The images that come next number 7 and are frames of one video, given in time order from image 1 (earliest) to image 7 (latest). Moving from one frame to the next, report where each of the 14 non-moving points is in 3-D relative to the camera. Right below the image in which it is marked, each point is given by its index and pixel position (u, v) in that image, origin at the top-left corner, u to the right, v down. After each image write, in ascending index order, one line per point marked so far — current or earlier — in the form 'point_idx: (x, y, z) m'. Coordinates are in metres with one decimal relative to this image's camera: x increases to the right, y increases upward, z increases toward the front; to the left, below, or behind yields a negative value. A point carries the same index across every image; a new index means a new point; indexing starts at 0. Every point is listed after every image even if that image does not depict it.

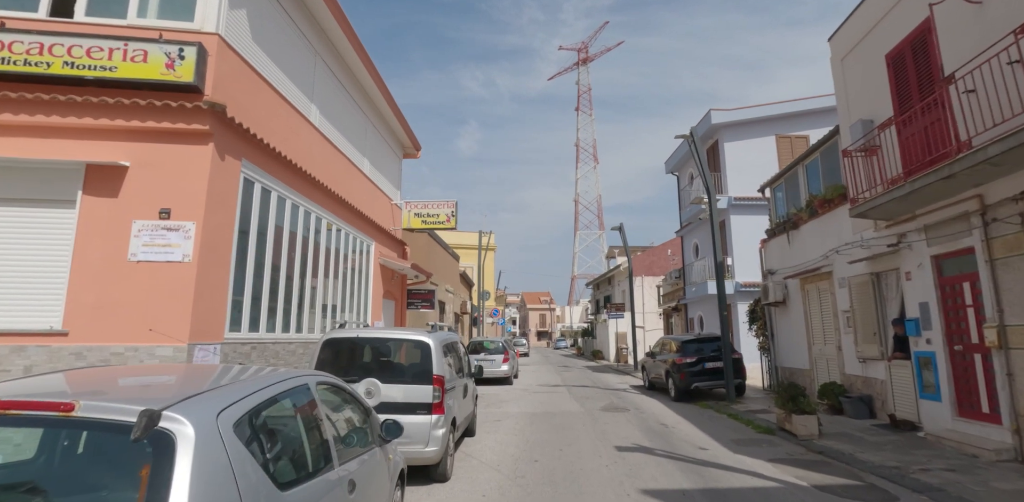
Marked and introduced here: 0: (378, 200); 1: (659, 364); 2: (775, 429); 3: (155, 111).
0: (-3.4, +1.3, +13.2) m
1: (+4.2, -3.3, +15.2) m
2: (+4.6, -3.1, +9.2) m
3: (-4.0, +1.6, +5.9) m
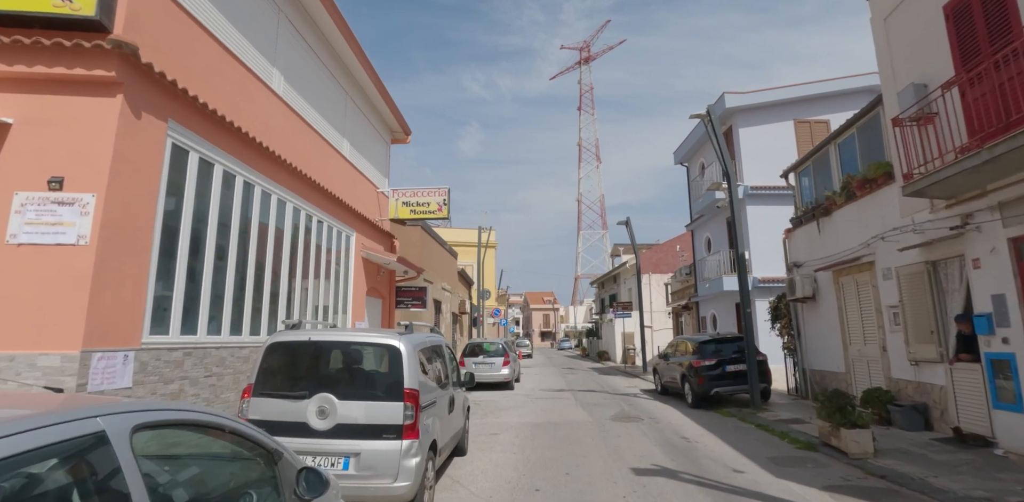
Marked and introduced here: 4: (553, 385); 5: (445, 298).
0: (-3.4, +1.4, +11.9) m
1: (+4.2, -3.1, +13.9) m
2: (+4.6, -2.9, +7.9) m
3: (-4.1, +1.7, +4.6) m
4: (+1.4, -4.5, +17.7) m
5: (-2.5, -1.8, +19.8) m
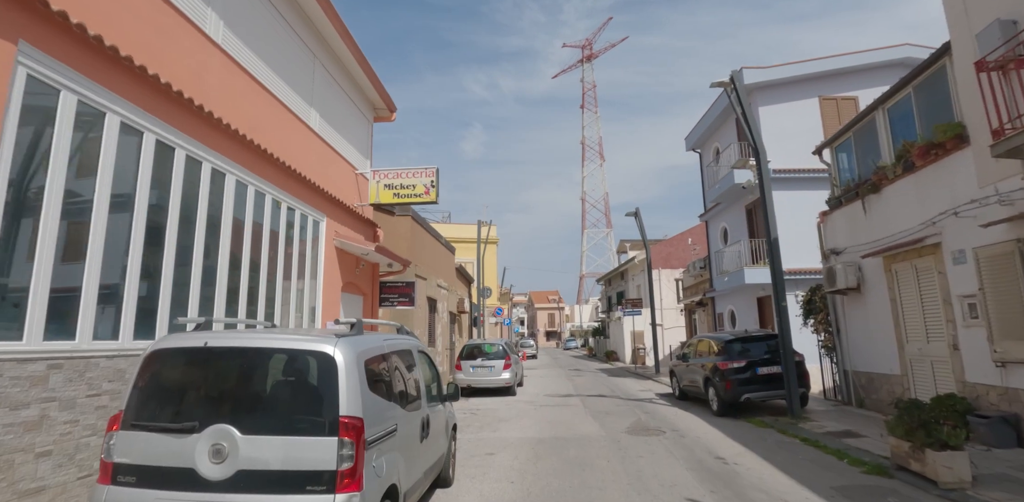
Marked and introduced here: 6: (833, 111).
0: (-3.5, +1.6, +10.4) m
1: (+4.2, -2.8, +12.3) m
2: (+4.5, -2.6, +6.3) m
3: (-4.2, +1.9, +3.1) m
4: (+1.5, -4.2, +16.2) m
5: (-2.4, -1.6, +18.3) m
6: (+10.4, +4.5, +17.2) m
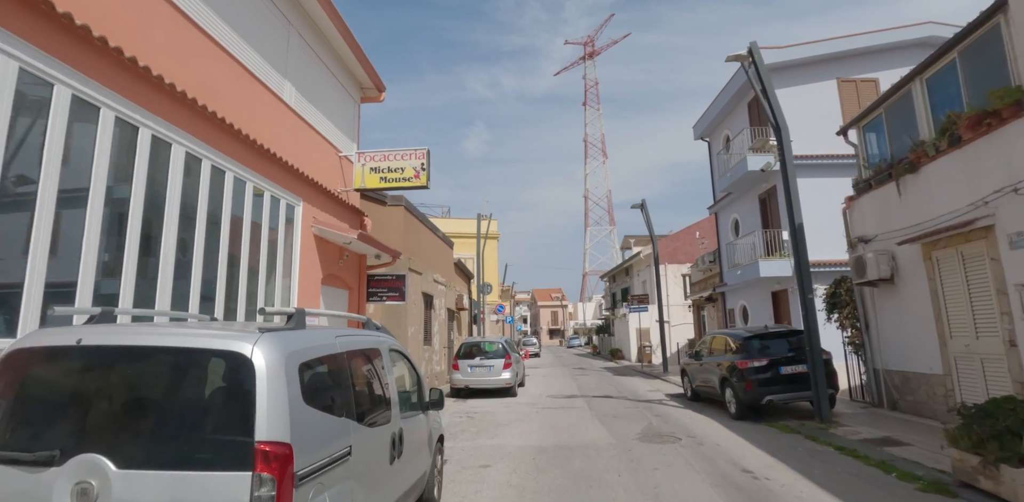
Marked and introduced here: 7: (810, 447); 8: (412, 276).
0: (-3.5, +1.8, +9.5) m
1: (+4.2, -2.5, +11.4) m
2: (+4.5, -2.4, +5.4) m
3: (-4.3, +2.1, +2.2) m
4: (+1.5, -4.0, +15.3) m
5: (-2.4, -1.4, +17.4) m
6: (+10.4, +4.8, +16.2) m
7: (+4.3, -2.8, +7.6) m
8: (-2.7, -0.7, +14.1) m
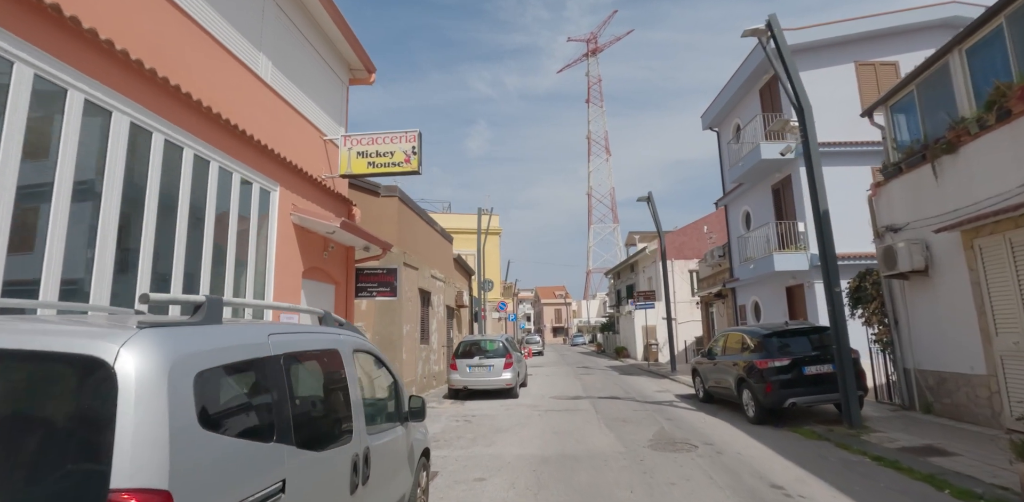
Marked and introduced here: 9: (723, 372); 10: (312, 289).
0: (-3.5, +2.0, +8.7) m
1: (+4.2, -2.4, +10.6) m
2: (+4.5, -2.2, +4.6) m
3: (-4.3, +2.2, +1.5) m
4: (+1.5, -3.8, +14.5) m
5: (-2.4, -1.2, +16.7) m
6: (+10.4, +5.0, +15.3) m
7: (+4.3, -2.6, +6.8) m
8: (-2.6, -0.5, +13.4) m
9: (+4.2, -2.4, +10.7) m
10: (-3.2, -0.6, +8.5) m
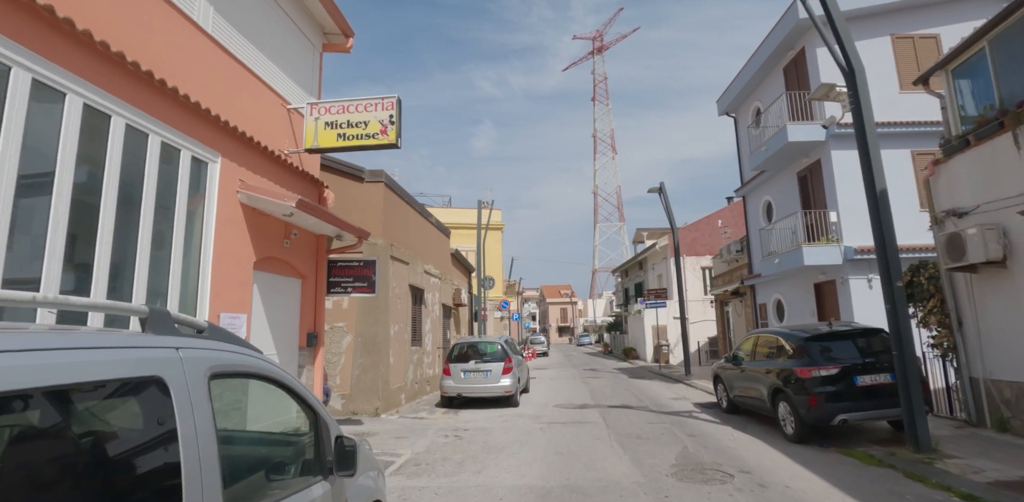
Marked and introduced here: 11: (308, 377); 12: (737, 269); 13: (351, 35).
0: (-3.6, +2.1, +7.4) m
1: (+4.2, -2.2, +9.2) m
2: (+4.3, -2.1, +3.2) m
3: (-4.5, +2.3, +0.2) m
4: (+1.5, -3.6, +13.2) m
5: (-2.3, -1.0, +15.4) m
6: (+10.4, +5.2, +13.9) m
7: (+4.2, -2.5, +5.4) m
8: (-2.7, -0.3, +12.1) m
9: (+4.2, -2.3, +9.3) m
10: (-3.3, -0.4, +7.2) m
11: (-3.0, -1.8, +7.8) m
12: (+8.3, -0.6, +19.6) m
13: (-2.9, +3.9, +9.5) m
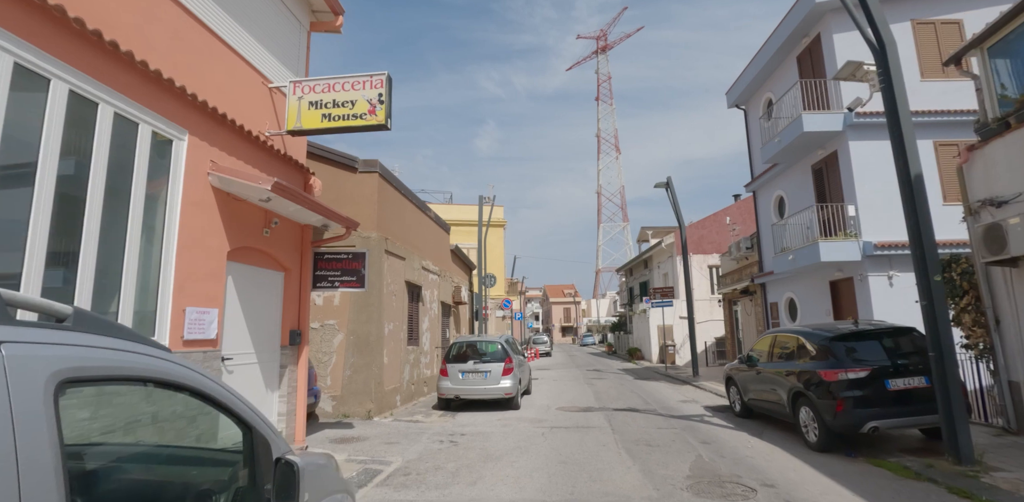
0: (-3.6, +2.3, +6.8) m
1: (+4.2, -2.1, +8.6) m
2: (+4.3, -2.0, +2.6) m
3: (-4.5, +2.5, -0.4) m
4: (+1.5, -3.5, +12.6) m
5: (-2.3, -0.9, +14.8) m
6: (+10.4, +5.3, +13.2) m
7: (+4.1, -2.4, +4.8) m
8: (-2.6, -0.2, +11.5) m
9: (+4.2, -2.2, +8.6) m
10: (-3.3, -0.3, +6.6) m
11: (-3.0, -1.7, +7.2) m
12: (+8.4, -0.5, +18.9) m
13: (-2.9, +4.0, +8.9) m
